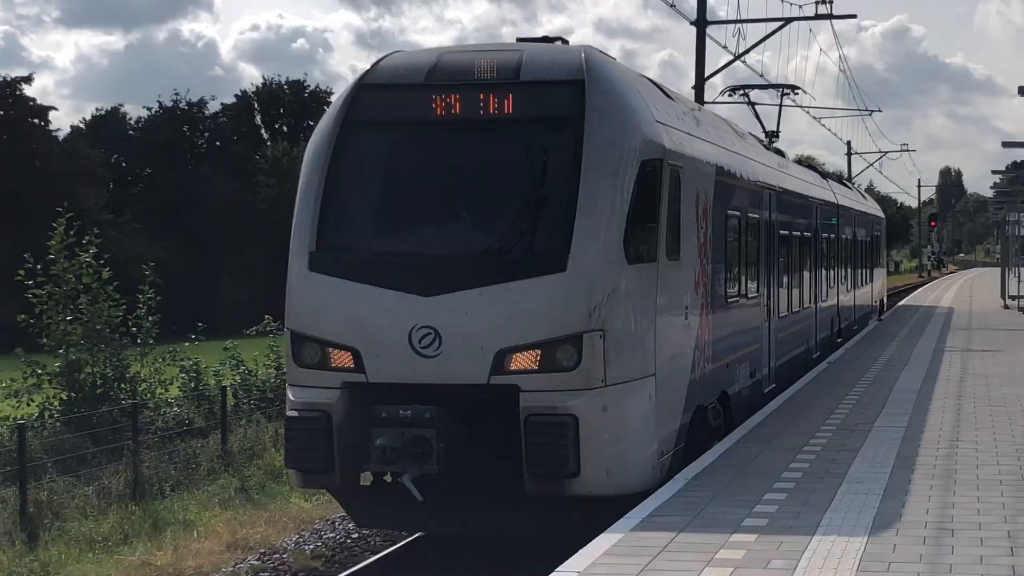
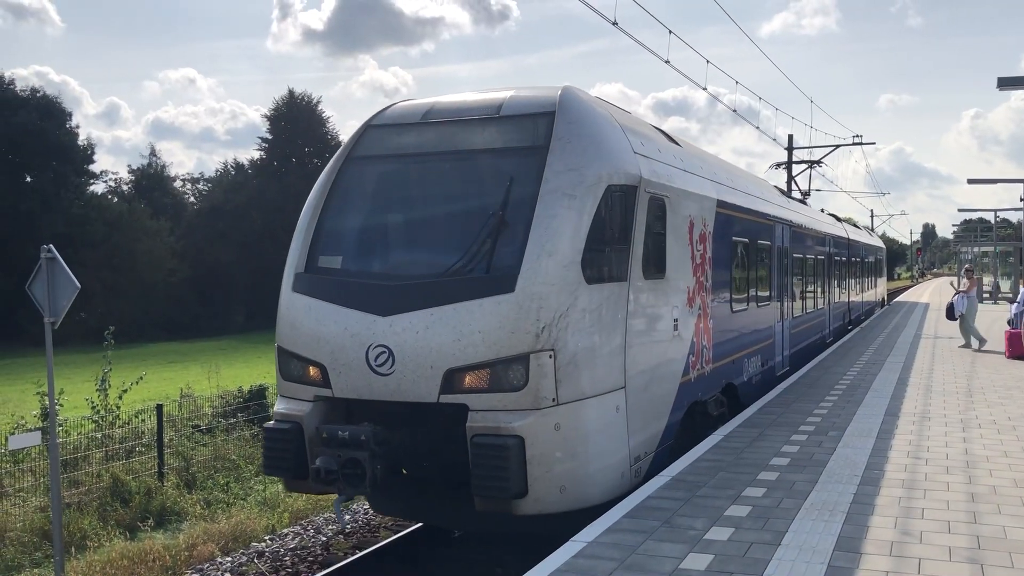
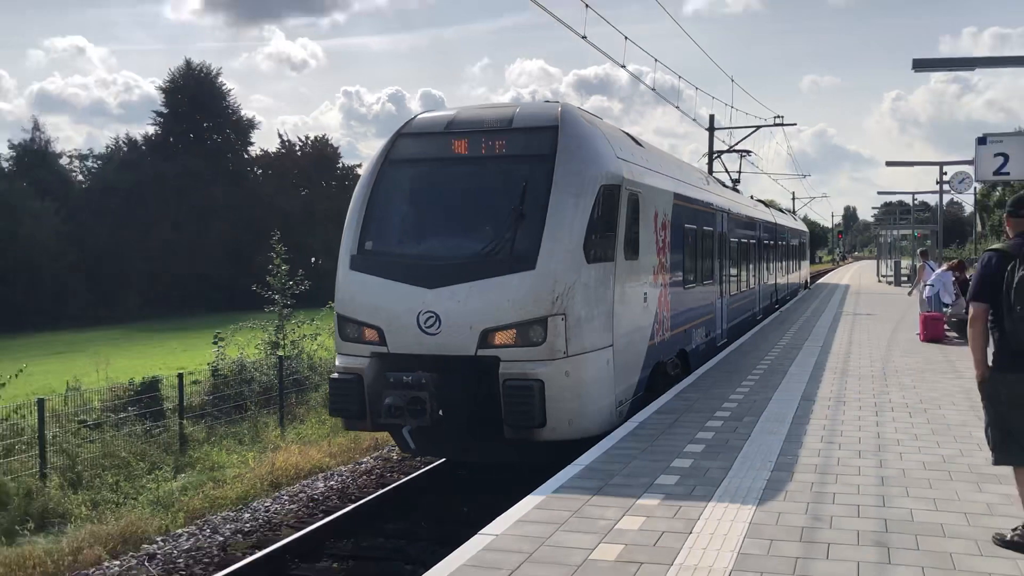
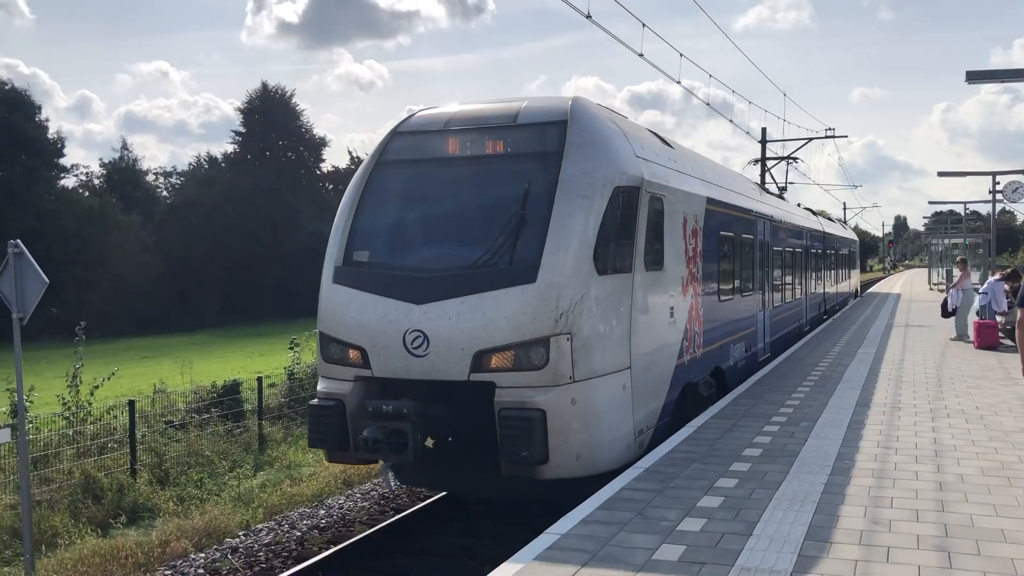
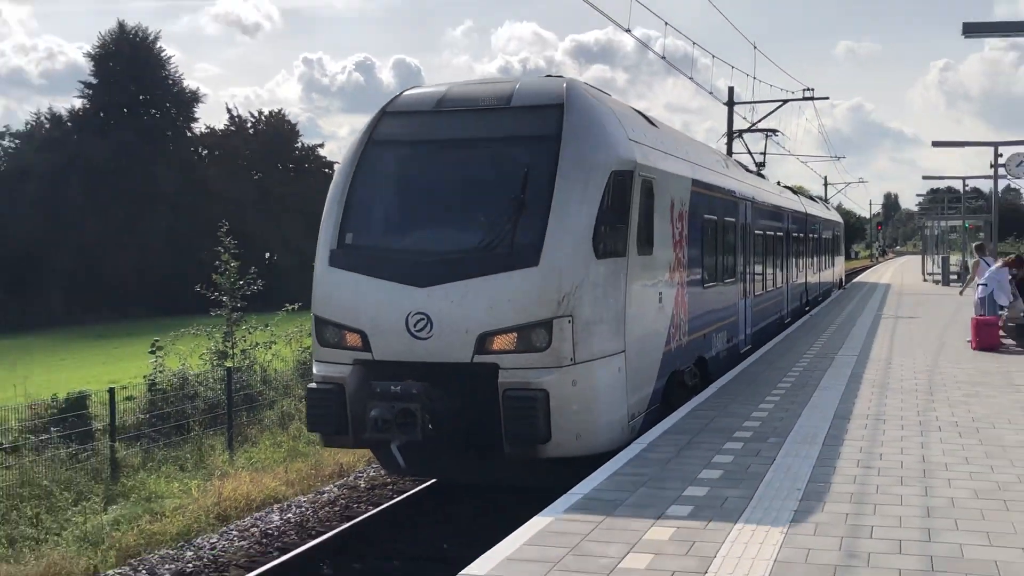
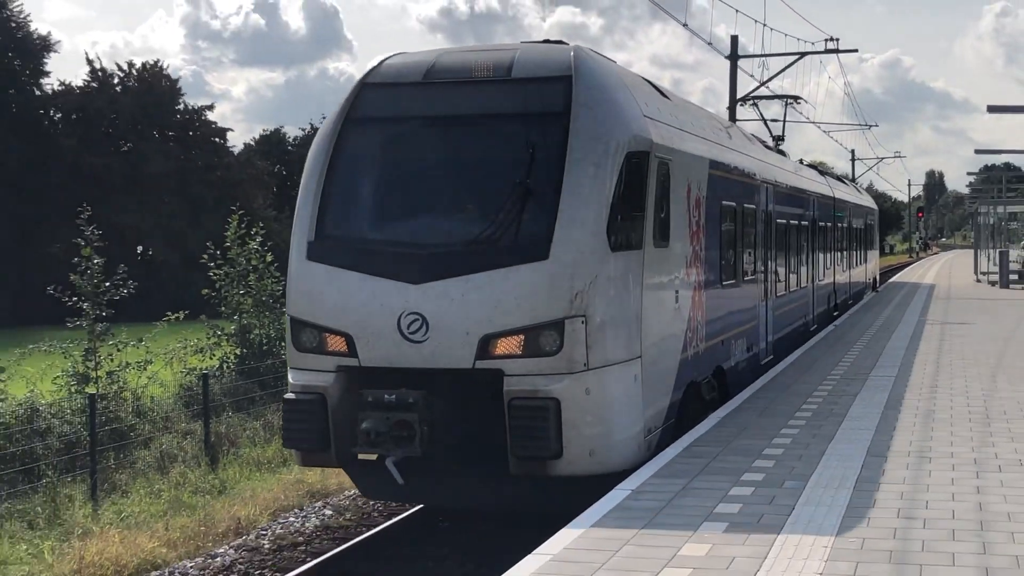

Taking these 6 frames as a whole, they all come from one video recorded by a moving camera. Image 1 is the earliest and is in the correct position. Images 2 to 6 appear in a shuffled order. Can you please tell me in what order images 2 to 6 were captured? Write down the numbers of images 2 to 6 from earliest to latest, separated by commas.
6, 5, 3, 4, 2
